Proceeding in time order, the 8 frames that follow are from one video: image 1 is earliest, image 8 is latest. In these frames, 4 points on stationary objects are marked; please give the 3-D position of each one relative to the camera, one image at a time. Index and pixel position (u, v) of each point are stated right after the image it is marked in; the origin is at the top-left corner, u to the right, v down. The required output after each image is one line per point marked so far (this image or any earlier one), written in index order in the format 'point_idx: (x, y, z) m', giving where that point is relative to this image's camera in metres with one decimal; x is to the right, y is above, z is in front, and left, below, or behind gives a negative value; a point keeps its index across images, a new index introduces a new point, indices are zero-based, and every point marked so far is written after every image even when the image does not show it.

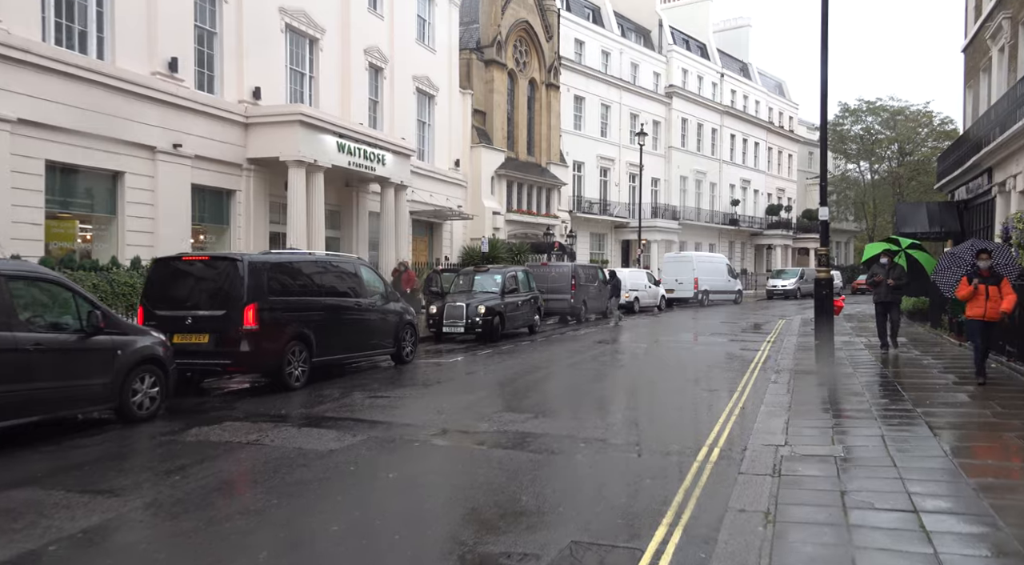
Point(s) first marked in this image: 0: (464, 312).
0: (-1.0, -0.6, +17.8) m
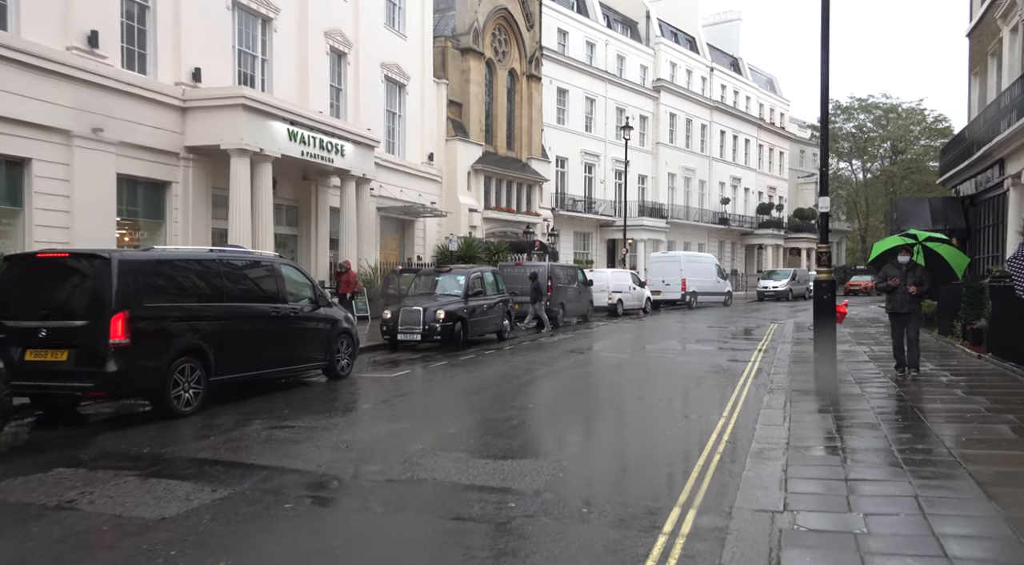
0: (-1.7, -0.7, +15.9) m
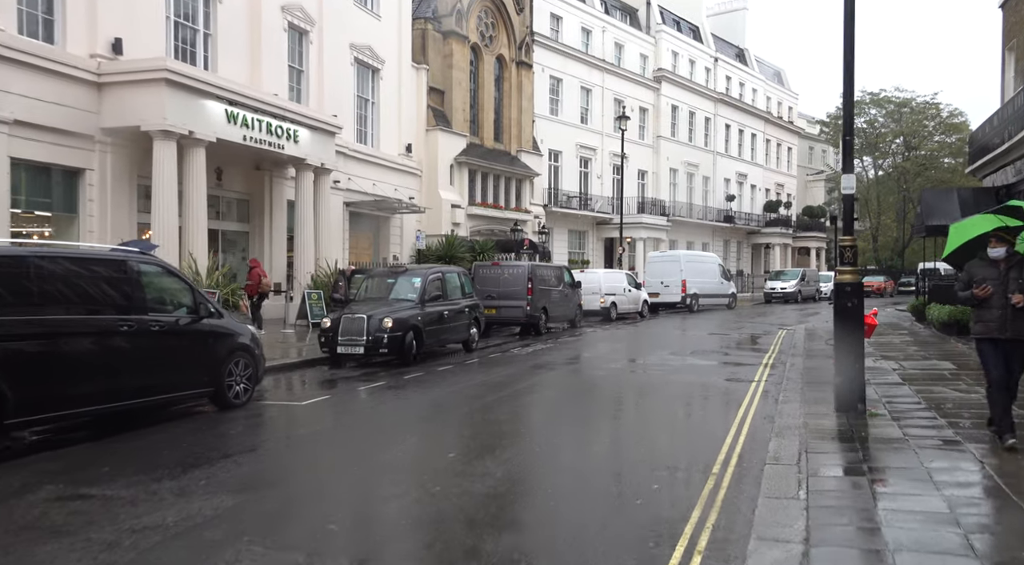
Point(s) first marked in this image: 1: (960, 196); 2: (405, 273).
0: (-2.3, -0.7, +13.4) m
1: (+10.1, +2.0, +18.9) m
2: (-1.9, +0.2, +15.2) m
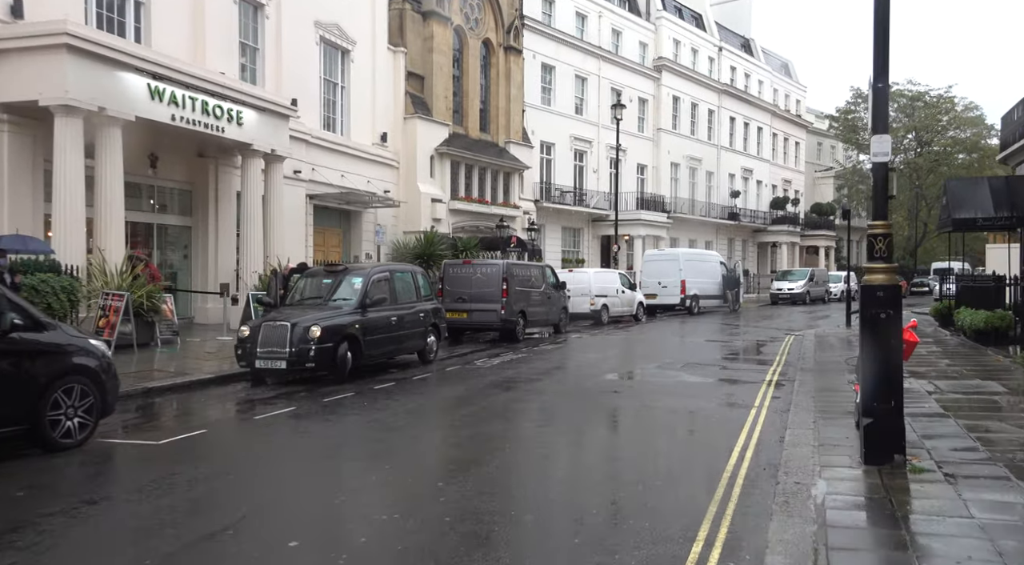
0: (-3.0, -0.7, +11.2) m
1: (+9.5, +1.9, +16.6) m
2: (-2.6, +0.2, +12.9) m
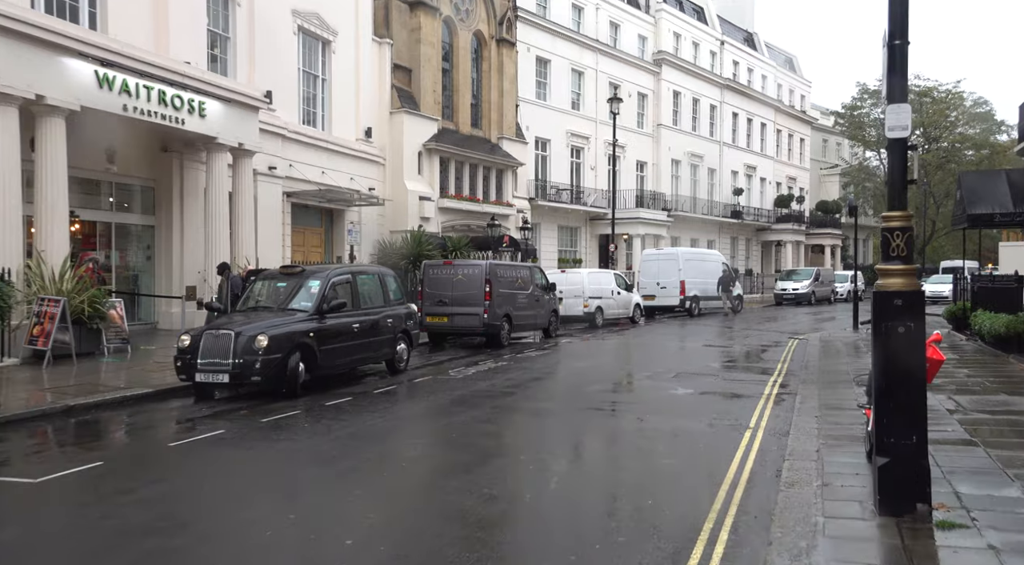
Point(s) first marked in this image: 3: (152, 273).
0: (-3.4, -0.8, +10.0) m
1: (+9.2, +1.9, +15.4) m
2: (-2.9, +0.1, +11.8) m
3: (-7.6, +0.2, +17.6) m
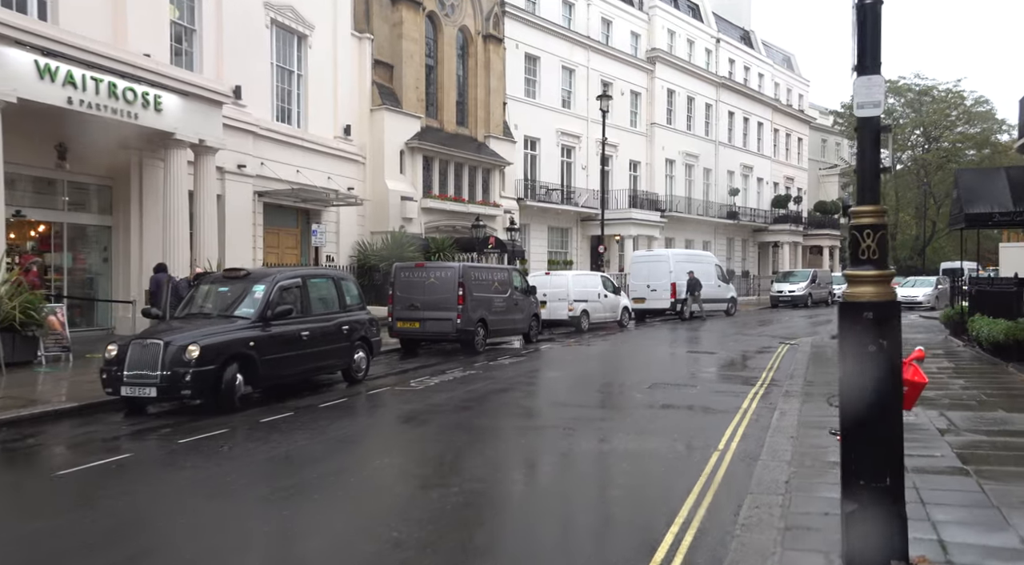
0: (-3.9, -0.8, +9.2) m
1: (+8.6, +1.9, +14.5) m
2: (-3.5, +0.1, +10.9) m
3: (-8.1, +0.1, +16.8) m
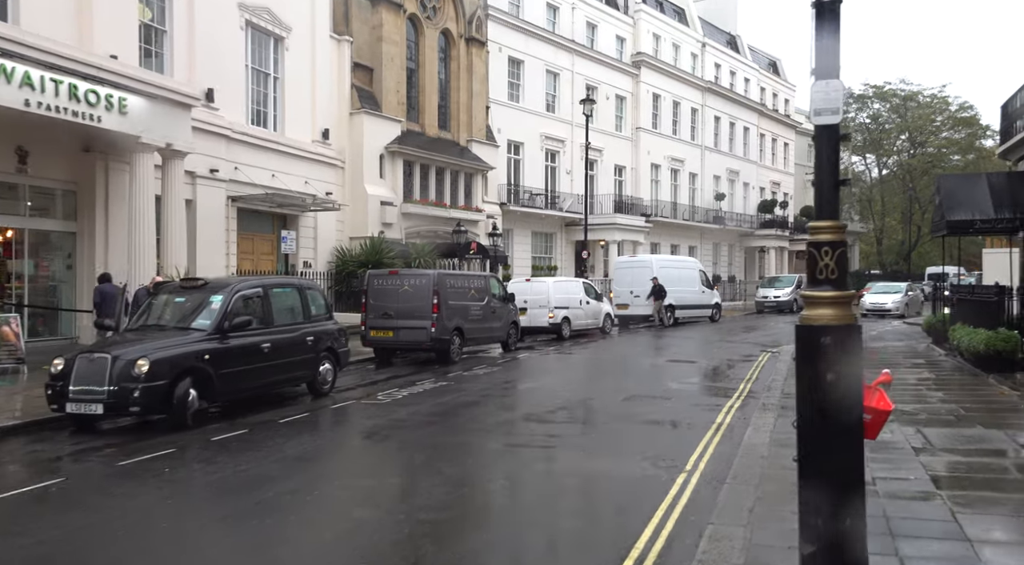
0: (-4.3, -1.0, +8.8) m
1: (+8.2, +1.7, +14.3) m
2: (-3.9, -0.1, +10.5) m
3: (-8.6, 0.0, +16.4) m
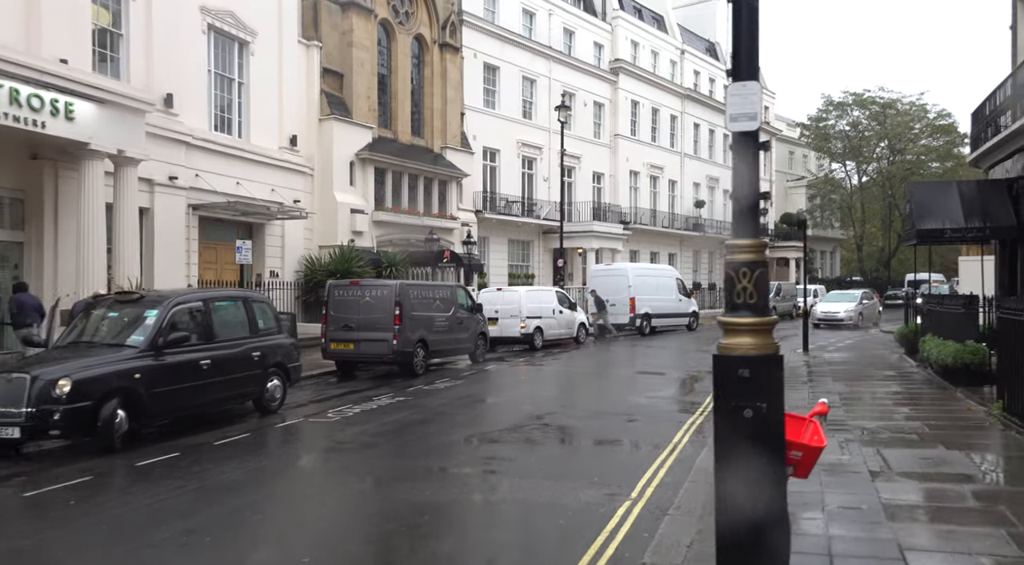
0: (-4.8, -1.1, +8.3) m
1: (+7.5, +1.6, +14.0) m
2: (-4.4, -0.2, +10.1) m
3: (-9.2, -0.2, +15.8) m
